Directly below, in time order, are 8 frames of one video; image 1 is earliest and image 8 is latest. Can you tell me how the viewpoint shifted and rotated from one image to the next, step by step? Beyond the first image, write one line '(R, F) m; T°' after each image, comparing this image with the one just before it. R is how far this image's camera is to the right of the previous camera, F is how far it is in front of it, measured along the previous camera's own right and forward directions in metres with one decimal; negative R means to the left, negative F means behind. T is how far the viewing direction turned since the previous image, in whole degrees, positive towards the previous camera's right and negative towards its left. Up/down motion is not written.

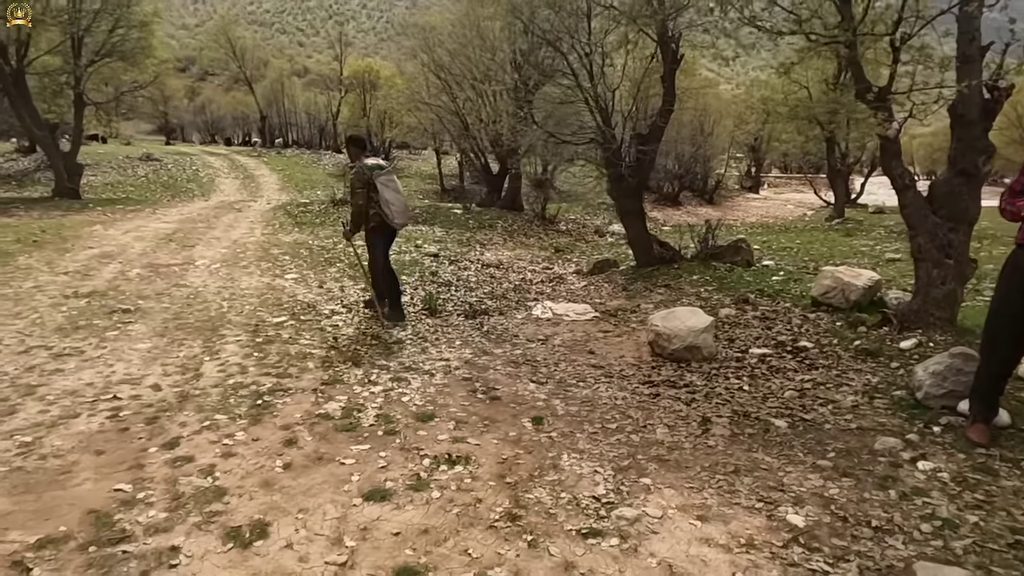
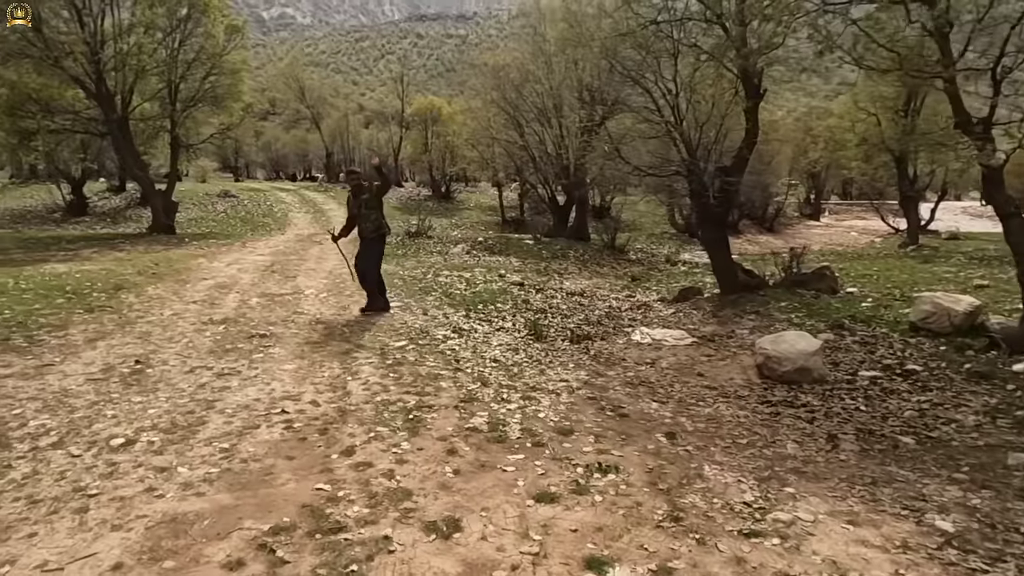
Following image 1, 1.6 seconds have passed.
(-1.0, -0.7) m; -4°
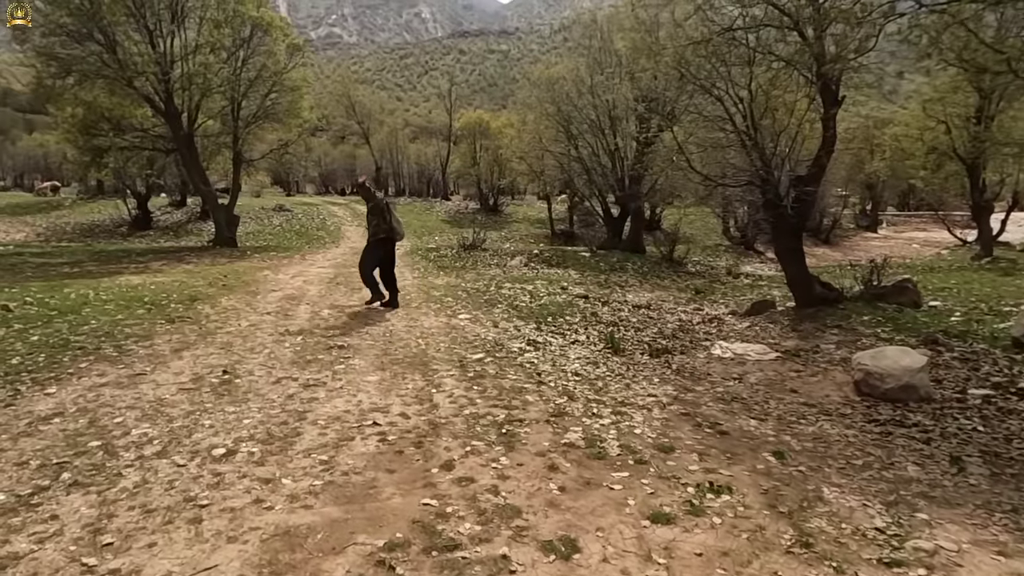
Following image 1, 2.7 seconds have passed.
(-0.6, +0.1) m; -4°
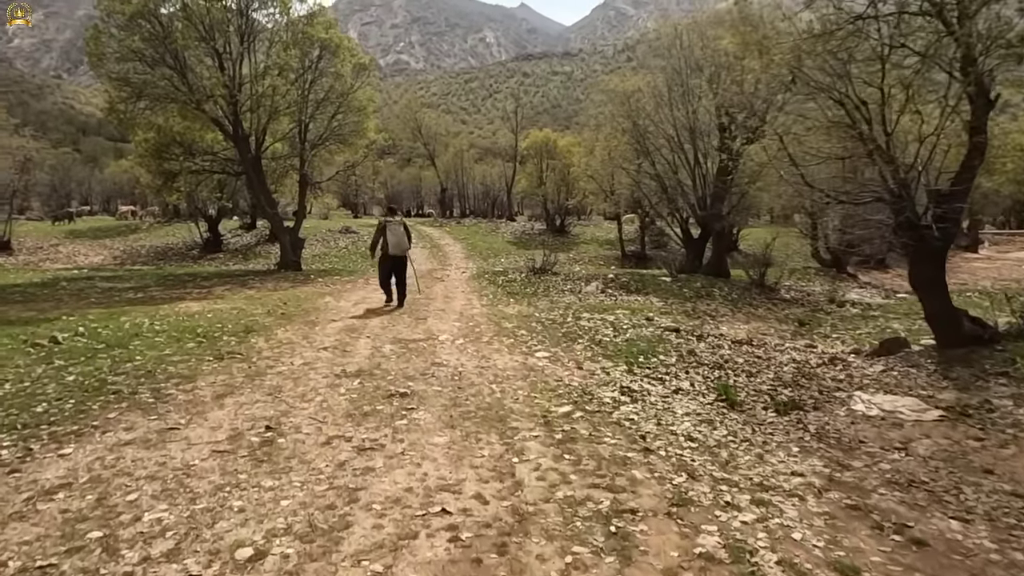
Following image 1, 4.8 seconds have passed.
(-0.4, +1.8) m; -5°
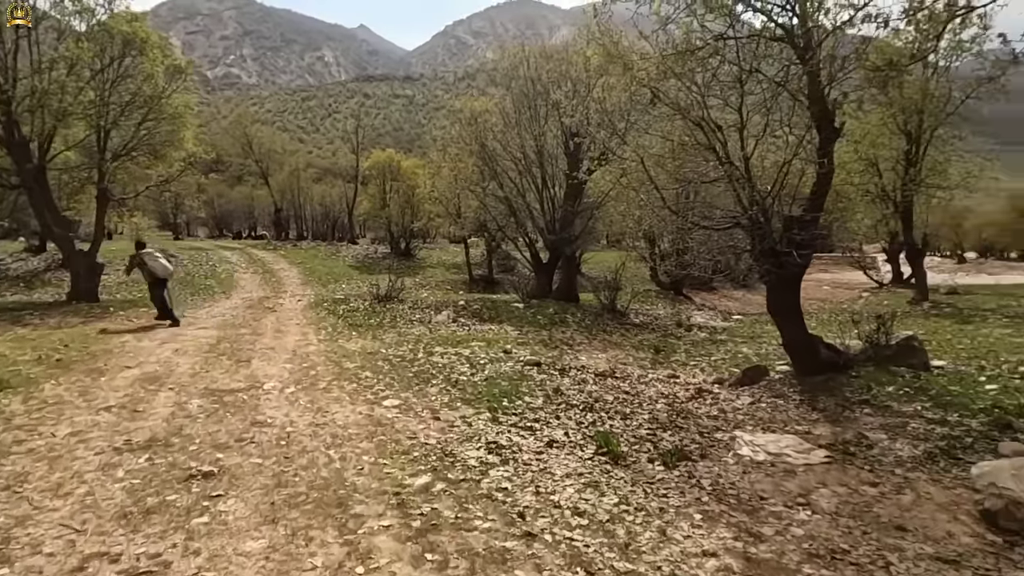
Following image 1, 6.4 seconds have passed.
(0.0, +1.7) m; +13°
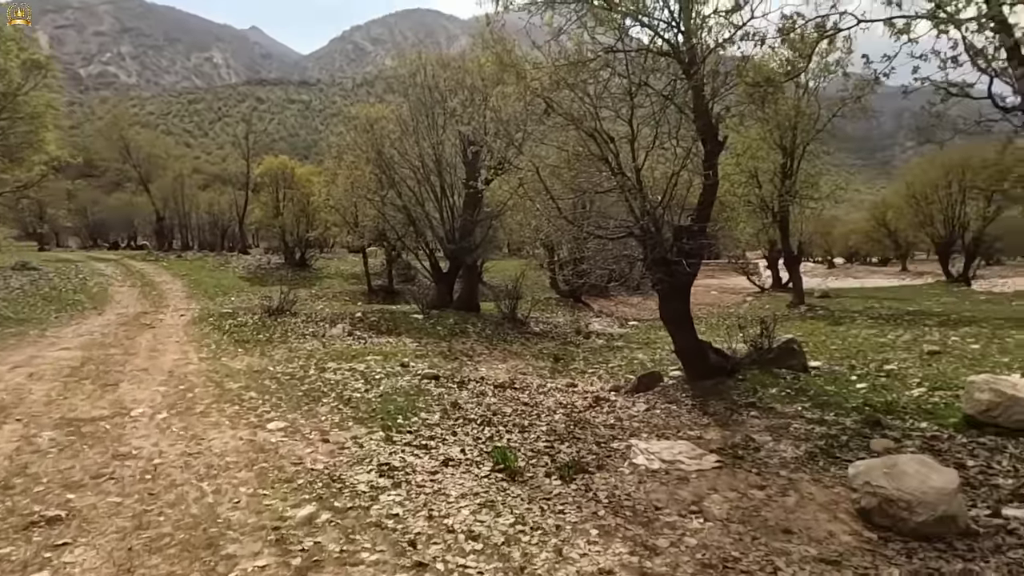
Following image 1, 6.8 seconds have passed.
(+0.2, +0.3) m; +8°
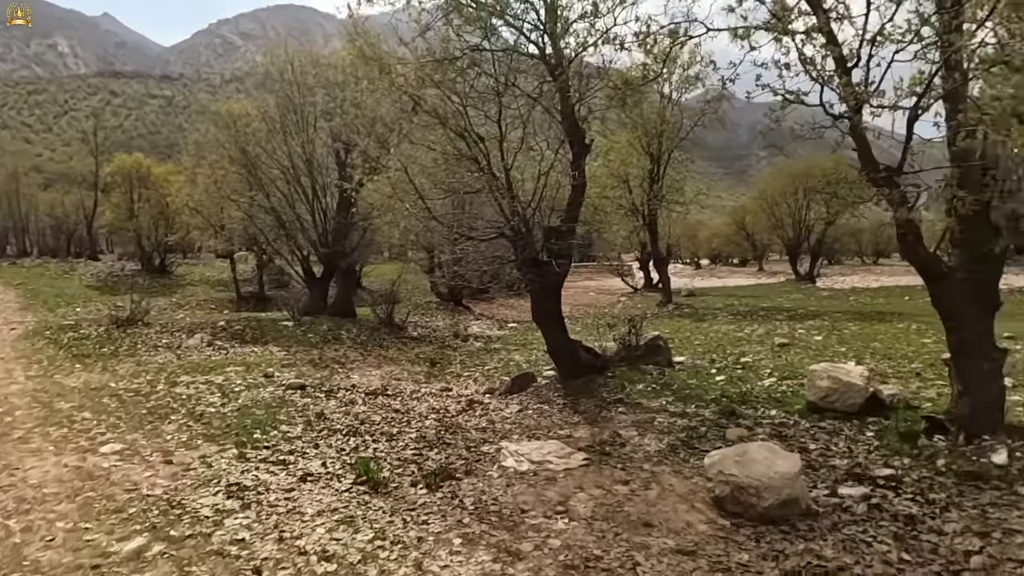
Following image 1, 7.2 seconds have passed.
(+0.3, +0.2) m; +10°
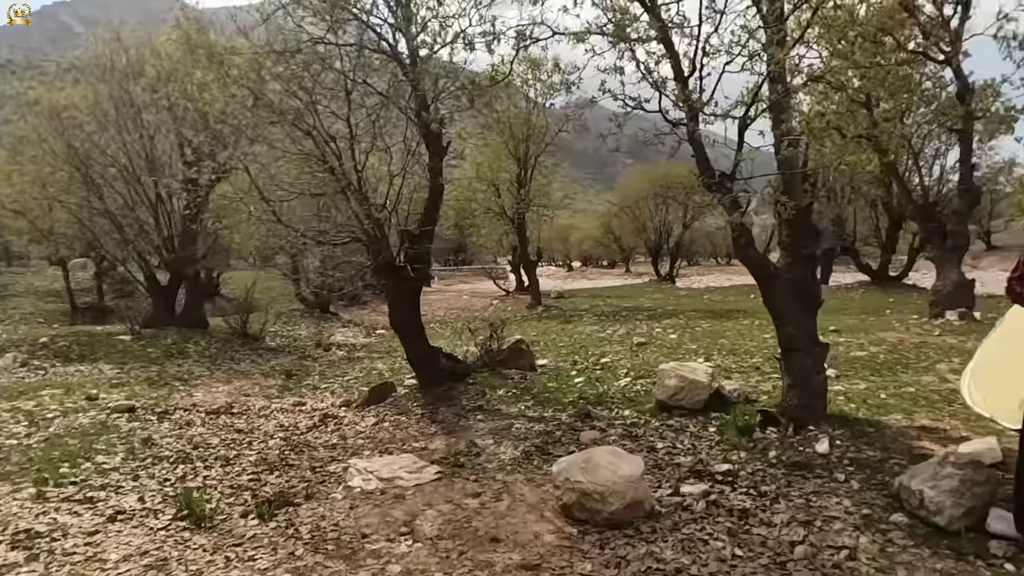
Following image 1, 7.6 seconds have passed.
(+0.4, +0.3) m; +11°
